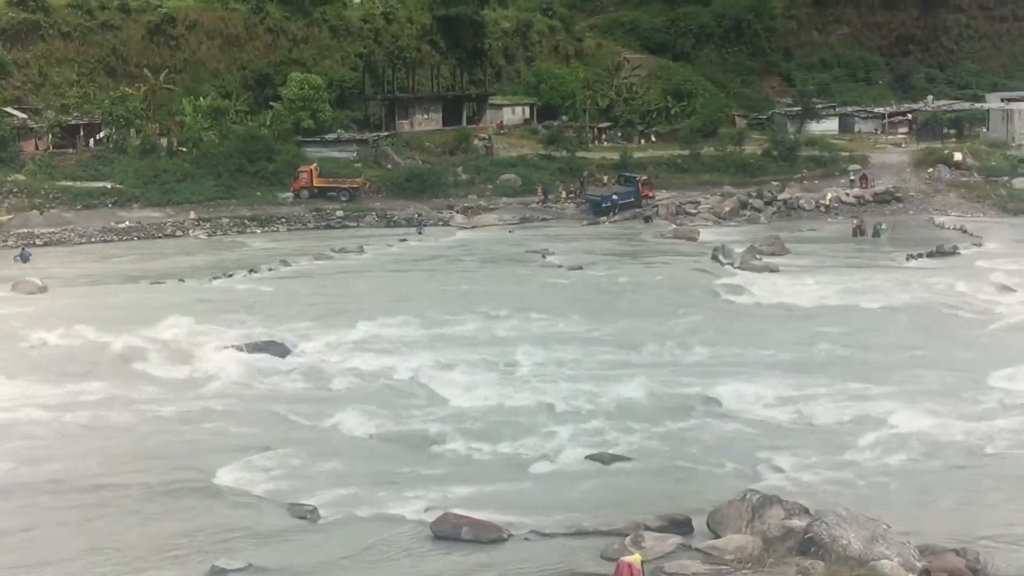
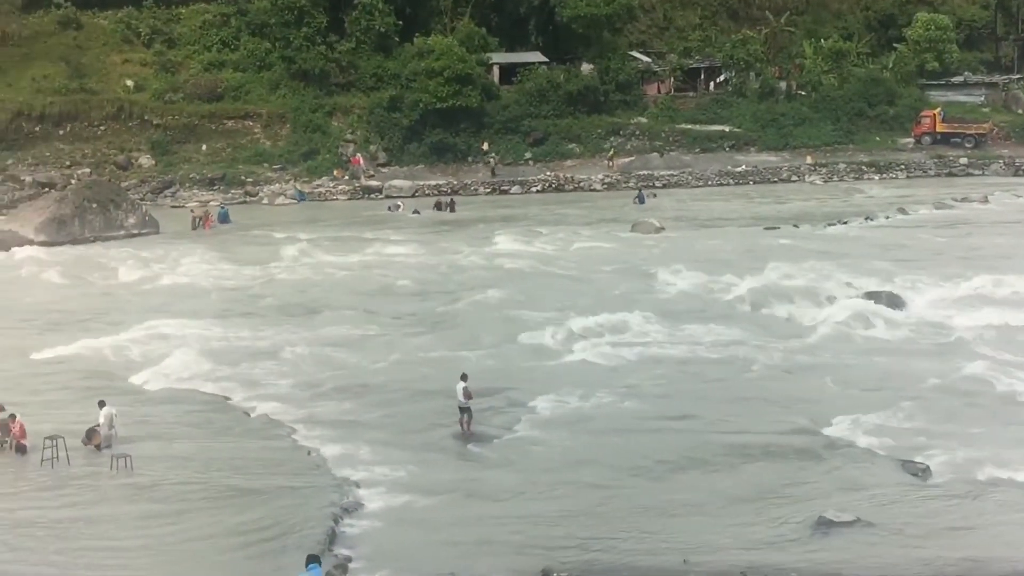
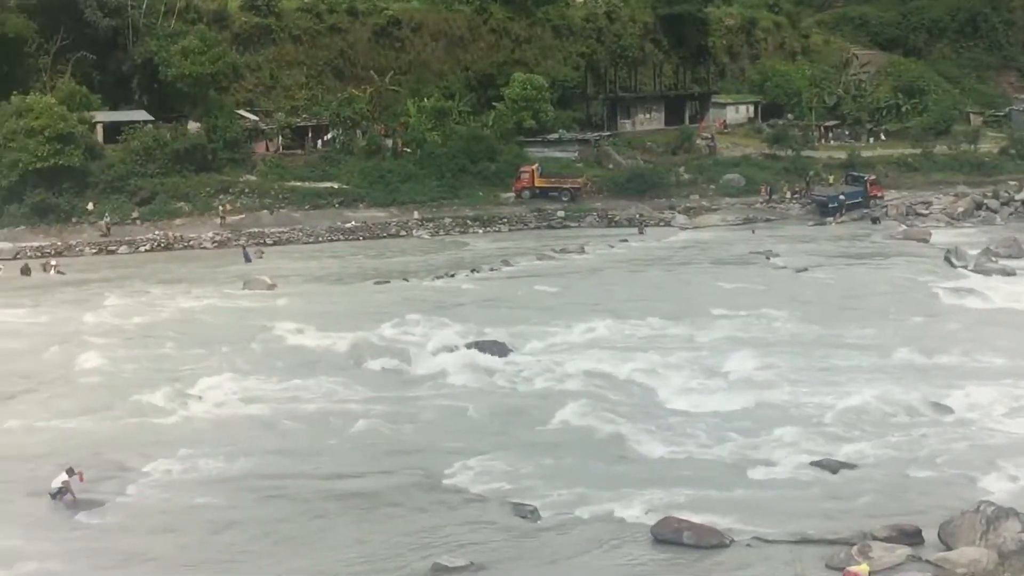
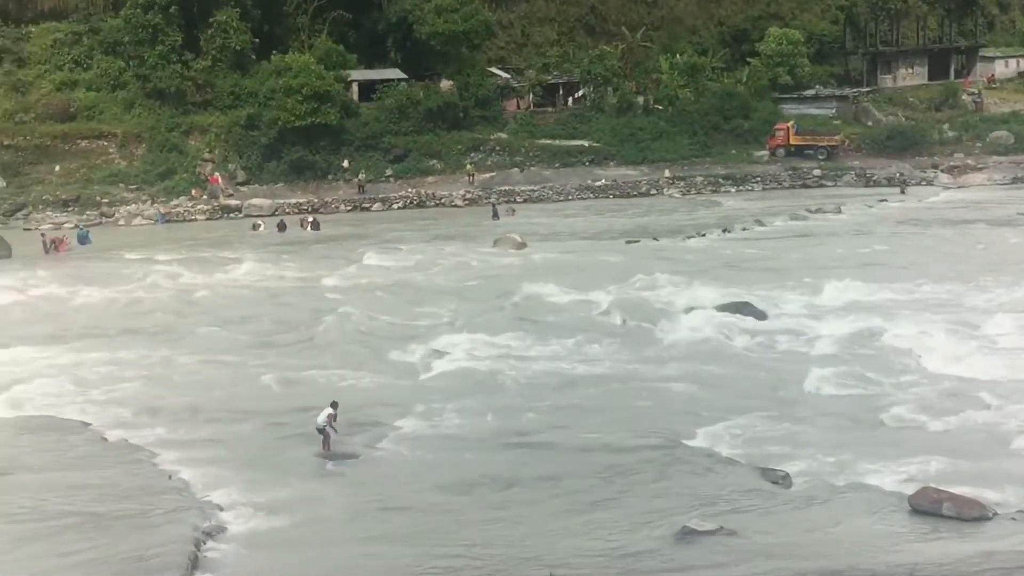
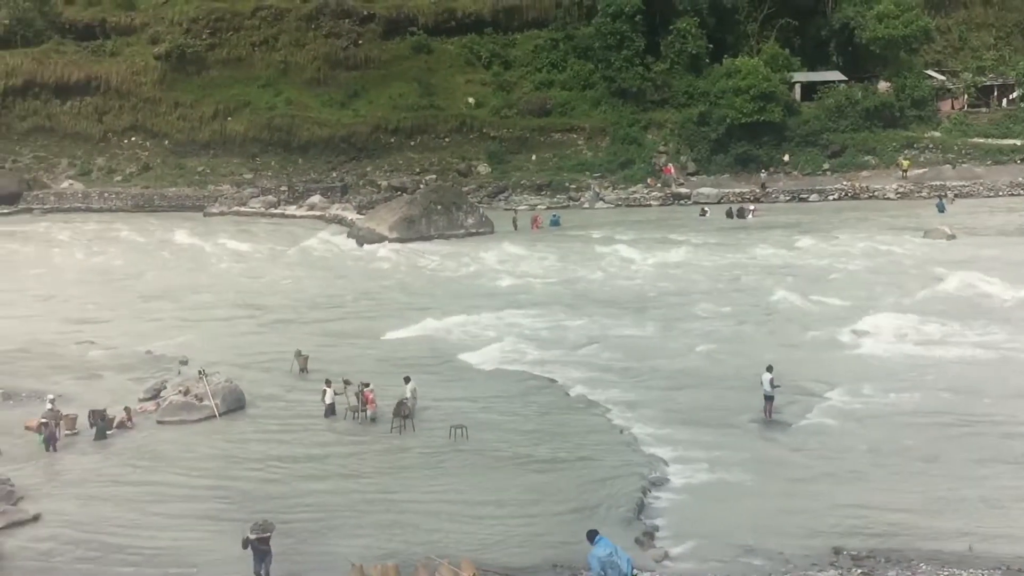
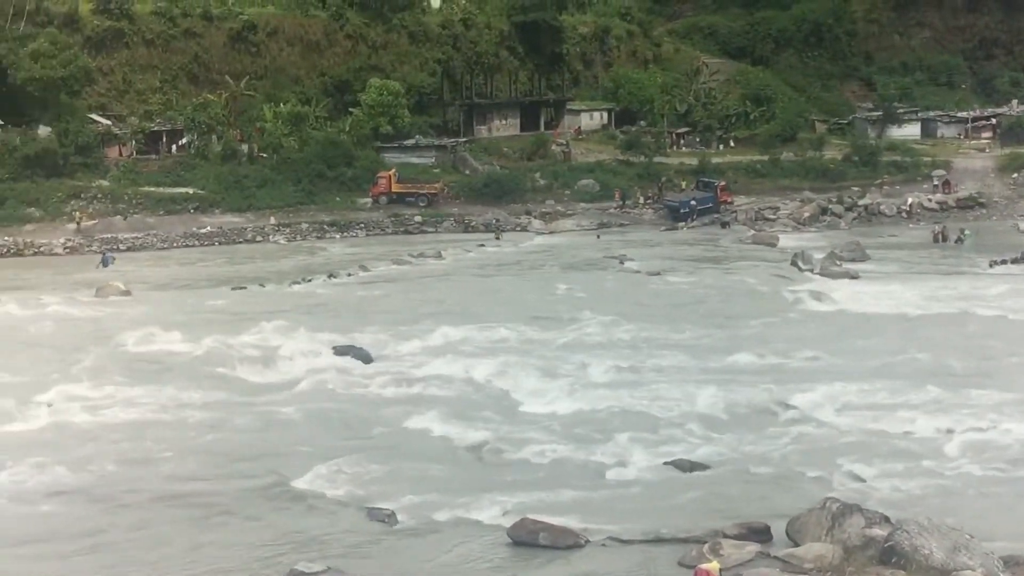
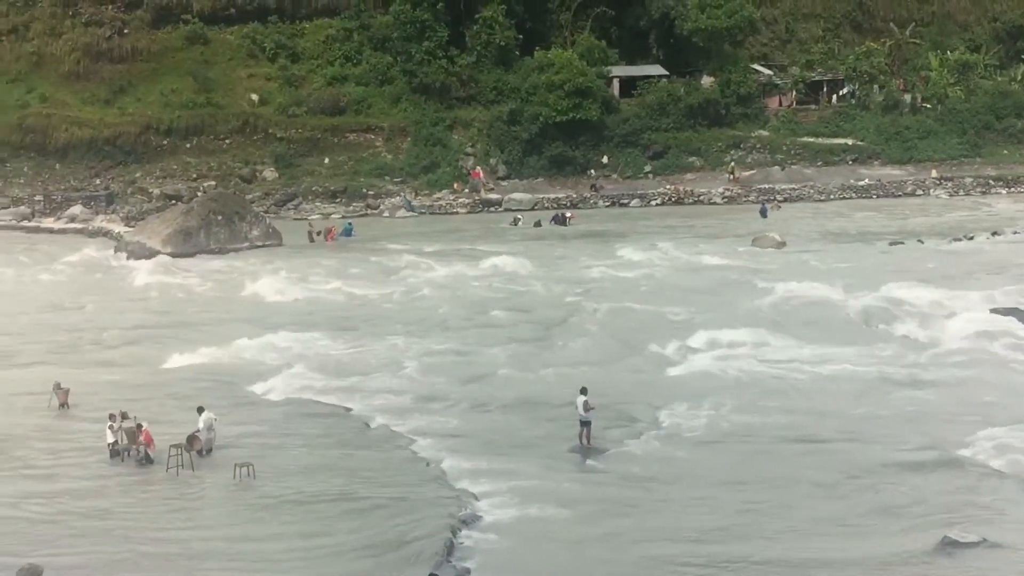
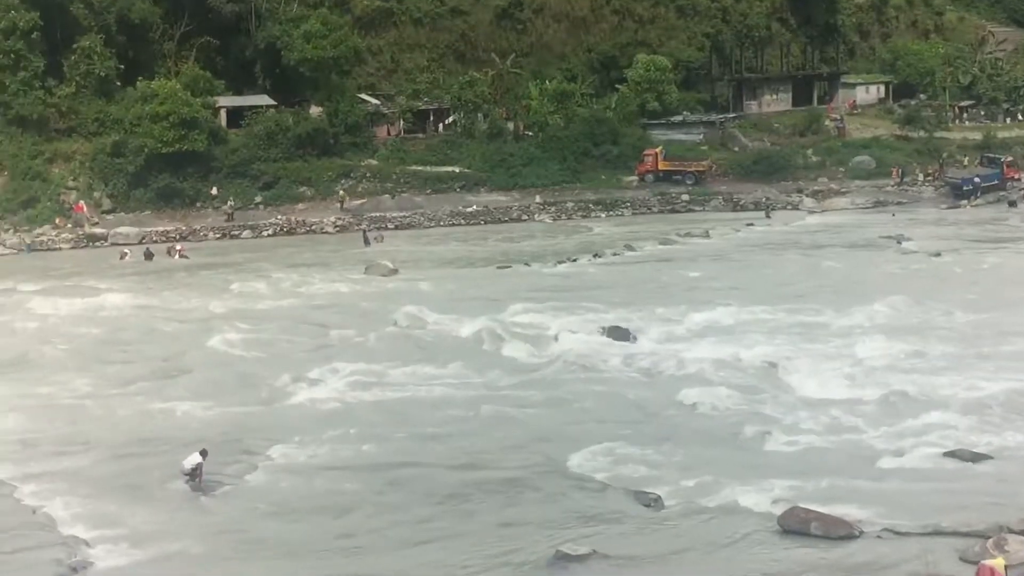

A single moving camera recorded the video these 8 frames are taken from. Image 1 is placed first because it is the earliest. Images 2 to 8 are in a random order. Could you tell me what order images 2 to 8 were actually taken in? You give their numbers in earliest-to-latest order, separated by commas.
6, 3, 8, 4, 2, 7, 5
